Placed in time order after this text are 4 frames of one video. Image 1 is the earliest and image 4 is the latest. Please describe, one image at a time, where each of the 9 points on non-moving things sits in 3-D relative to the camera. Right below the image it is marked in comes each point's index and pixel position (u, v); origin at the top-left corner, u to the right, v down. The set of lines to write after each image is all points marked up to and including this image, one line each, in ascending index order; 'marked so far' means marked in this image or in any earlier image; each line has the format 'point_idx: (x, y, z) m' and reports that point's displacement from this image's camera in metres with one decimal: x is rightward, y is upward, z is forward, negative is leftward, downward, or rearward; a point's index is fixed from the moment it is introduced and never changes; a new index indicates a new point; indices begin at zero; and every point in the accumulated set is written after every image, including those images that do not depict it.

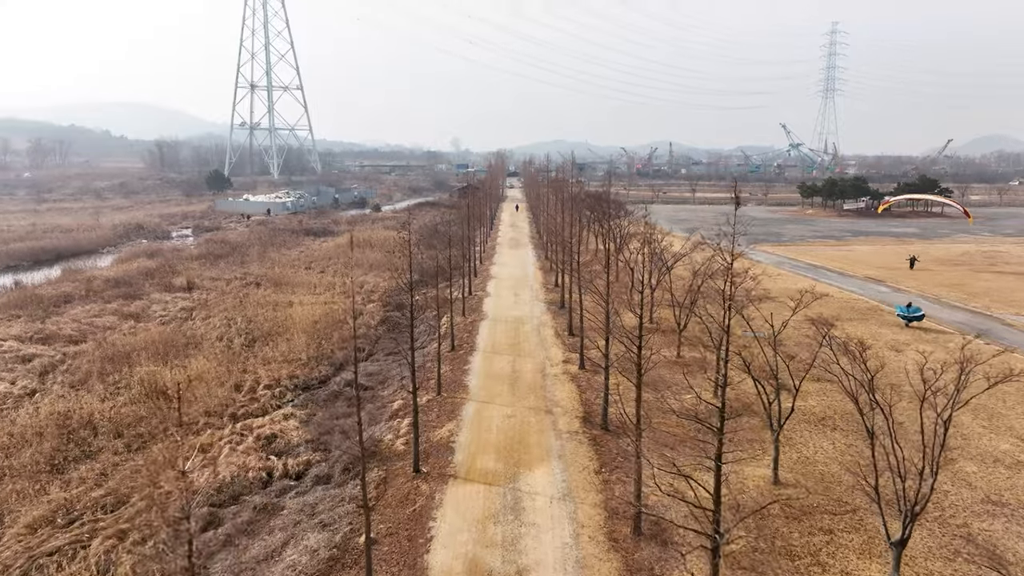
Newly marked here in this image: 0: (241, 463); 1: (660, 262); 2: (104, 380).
0: (-6.9, -4.5, +14.1) m
1: (+5.2, +0.9, +19.5) m
2: (-13.8, -3.1, +18.7) m
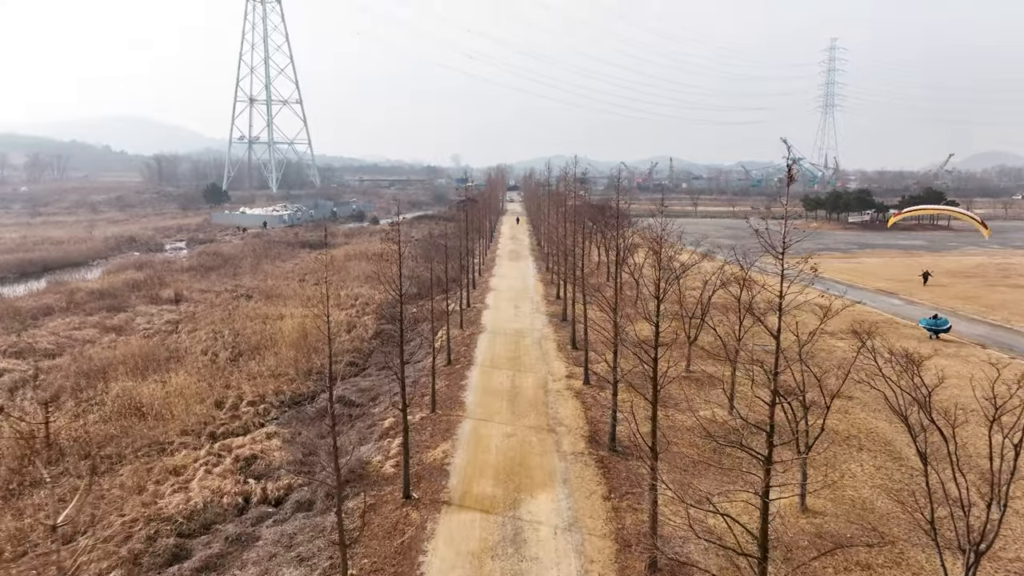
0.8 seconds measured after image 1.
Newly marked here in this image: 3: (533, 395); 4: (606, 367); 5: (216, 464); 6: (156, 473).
0: (-6.9, -4.7, +12.9) m
1: (+5.2, +0.5, +18.4) m
2: (-13.8, -3.4, +17.5) m
3: (+0.6, -3.3, +16.8) m
4: (+3.2, -2.6, +18.5) m
5: (-7.5, -4.5, +14.1) m
6: (-8.7, -4.5, +13.5) m
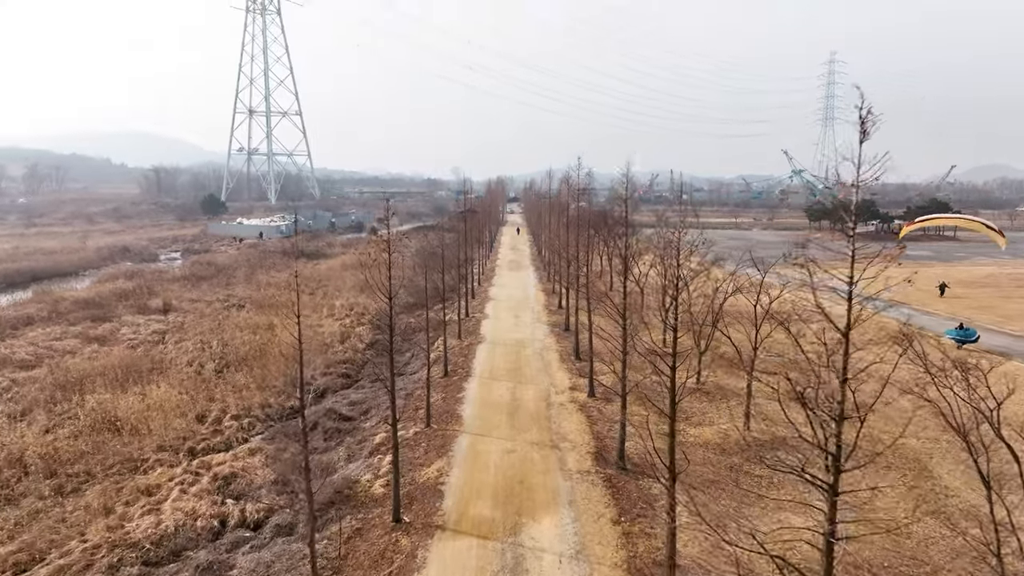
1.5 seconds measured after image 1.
0: (-6.9, -4.7, +11.9) m
1: (+5.2, +0.3, +17.5) m
2: (-13.8, -3.6, +16.5) m
3: (+0.6, -3.4, +15.8) m
4: (+3.2, -2.8, +17.5) m
5: (-7.5, -4.6, +13.0) m
6: (-8.7, -4.6, +12.5) m
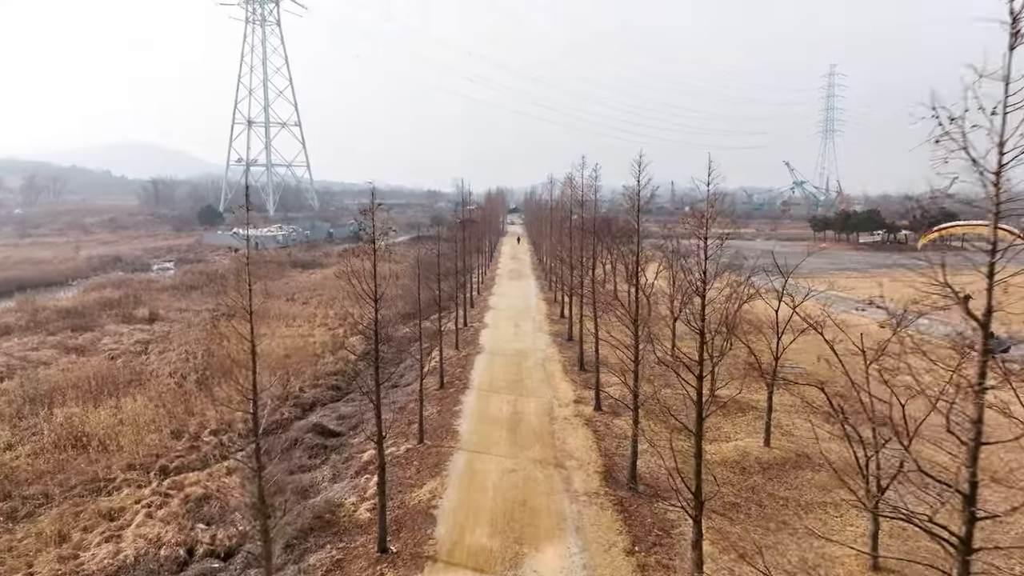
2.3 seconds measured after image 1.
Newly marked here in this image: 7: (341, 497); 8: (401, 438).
0: (-6.9, -4.8, +10.7) m
1: (+5.2, +0.1, +16.4) m
2: (-13.7, -3.8, +15.3) m
3: (+0.7, -3.6, +14.6) m
4: (+3.2, -3.0, +16.3) m
5: (-7.5, -4.7, +11.8) m
6: (-8.7, -4.7, +11.3) m
7: (-3.5, -4.3, +11.4) m
8: (-2.8, -3.8, +14.2) m
